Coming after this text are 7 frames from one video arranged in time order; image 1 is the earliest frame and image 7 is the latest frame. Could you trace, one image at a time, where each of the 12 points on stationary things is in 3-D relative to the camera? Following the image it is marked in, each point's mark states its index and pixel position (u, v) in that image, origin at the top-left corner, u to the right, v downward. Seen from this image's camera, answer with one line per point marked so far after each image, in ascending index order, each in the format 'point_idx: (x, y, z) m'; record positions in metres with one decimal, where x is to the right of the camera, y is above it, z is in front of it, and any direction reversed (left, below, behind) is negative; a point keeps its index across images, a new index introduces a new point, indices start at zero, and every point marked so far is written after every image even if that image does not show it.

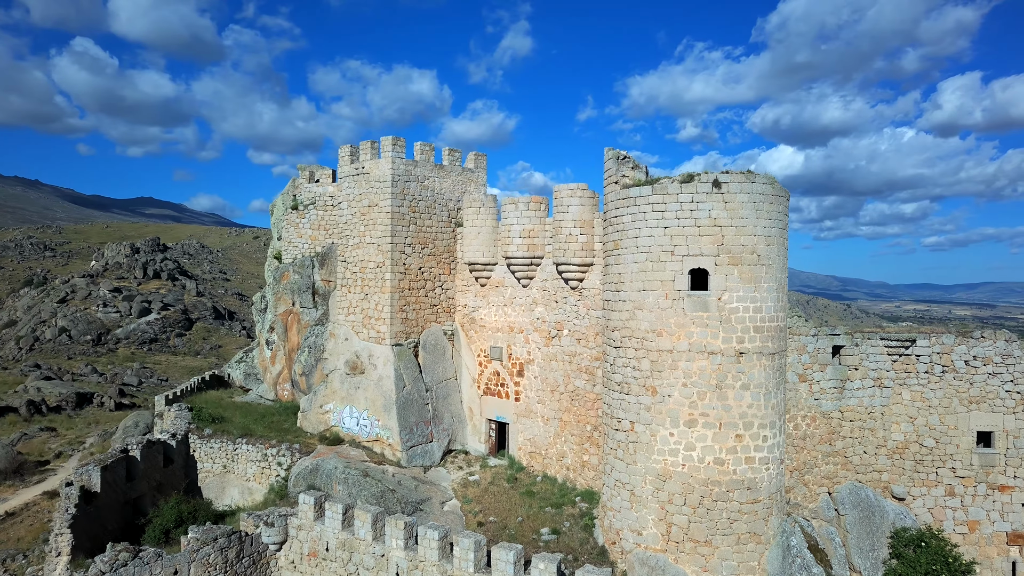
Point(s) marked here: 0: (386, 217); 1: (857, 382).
0: (-2.9, +1.6, +12.8) m
1: (+6.6, -1.8, +10.6) m
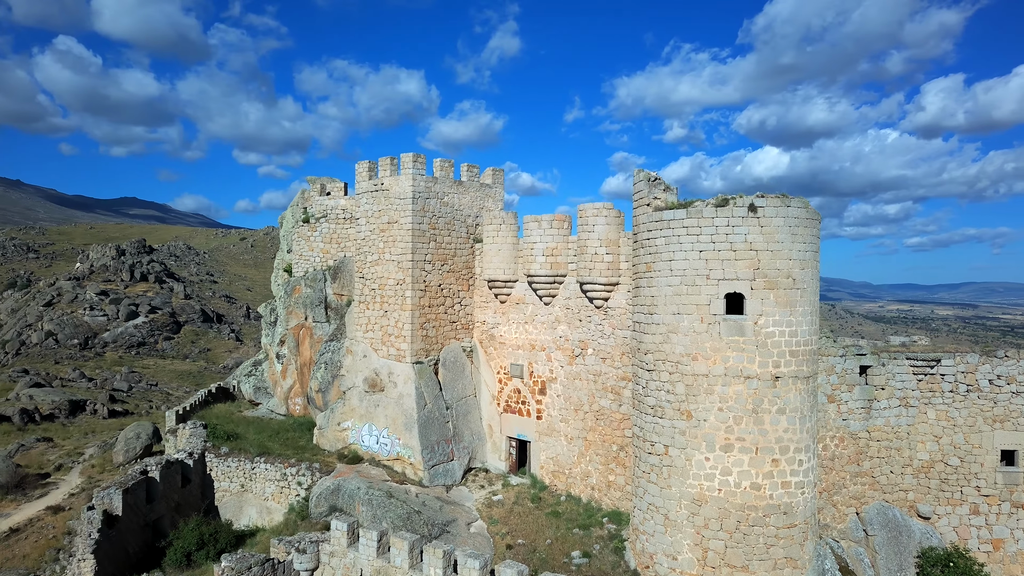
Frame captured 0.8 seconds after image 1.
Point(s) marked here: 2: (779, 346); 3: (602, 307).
0: (-2.4, +1.2, +12.8) m
1: (+7.1, -2.2, +10.6) m
2: (+3.9, -0.8, +8.0) m
3: (+1.8, -0.4, +11.0) m
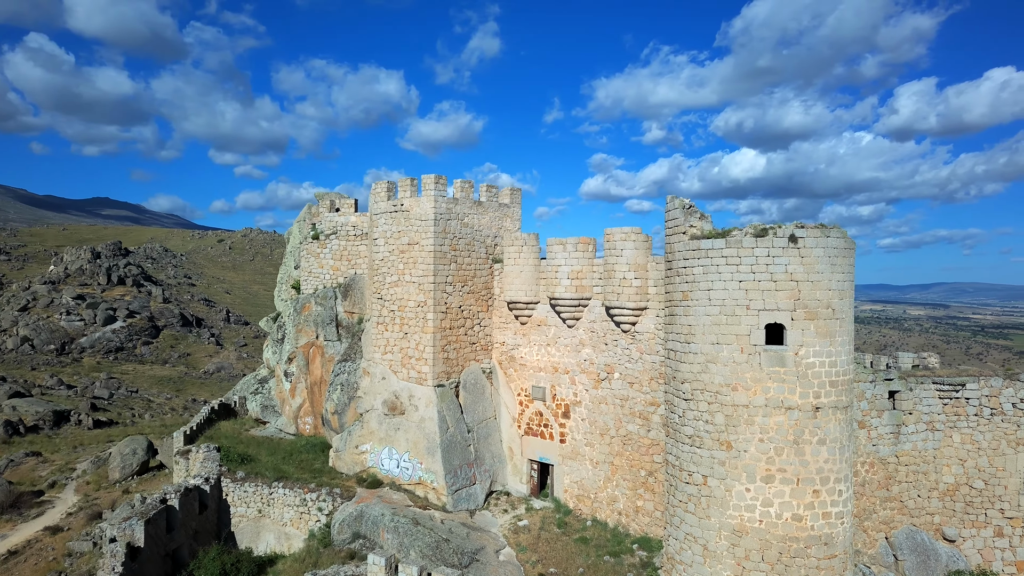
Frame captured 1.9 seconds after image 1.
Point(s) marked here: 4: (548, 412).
0: (-1.9, +0.7, +12.7) m
1: (+7.6, -2.6, +10.6) m
2: (+4.4, -1.3, +8.0) m
3: (+2.3, -0.9, +11.0) m
4: (+0.8, -2.8, +12.7) m
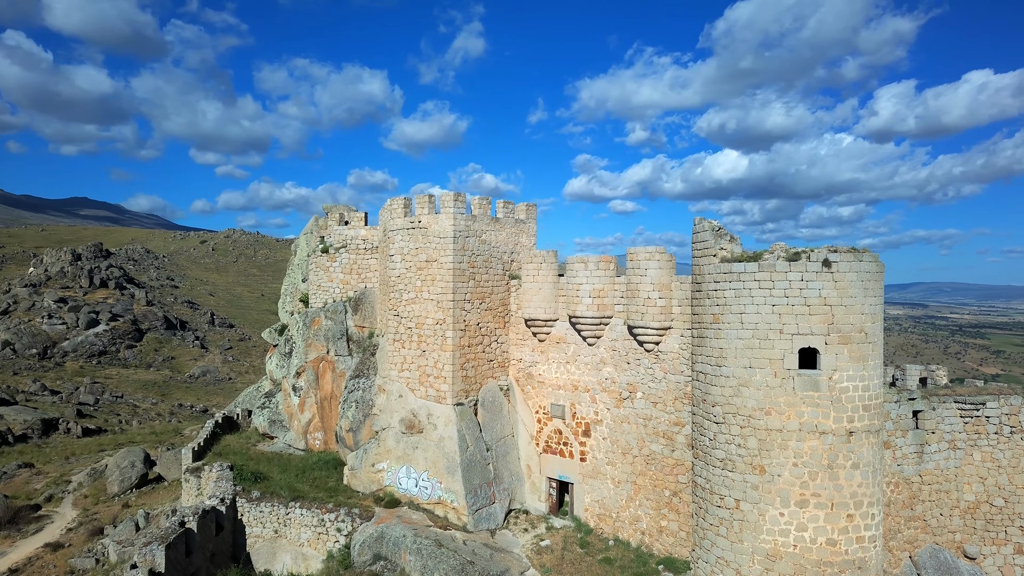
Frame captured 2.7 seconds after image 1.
0: (-1.5, +0.3, +12.7) m
1: (+8.1, -3.0, +10.6) m
2: (+4.9, -1.6, +8.0) m
3: (+2.8, -1.2, +11.0) m
4: (+1.3, -3.2, +12.6) m
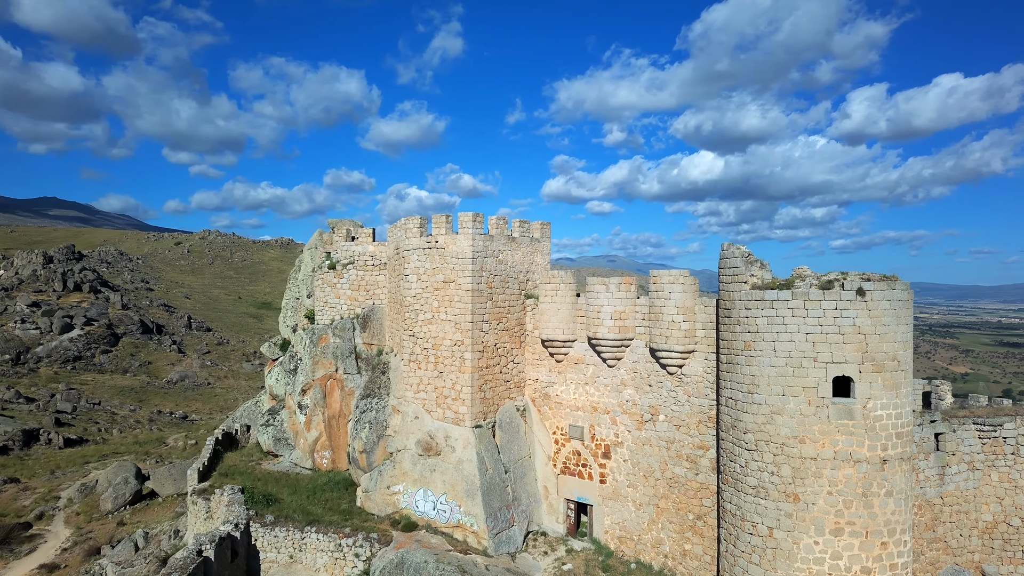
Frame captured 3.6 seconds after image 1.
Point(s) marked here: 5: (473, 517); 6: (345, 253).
0: (-1.1, -0.1, +12.6) m
1: (+8.6, -3.5, +10.7) m
2: (+5.5, -2.1, +8.1) m
3: (+3.2, -1.7, +11.0) m
4: (+1.7, -3.7, +12.6) m
5: (-0.8, -5.0, +12.0) m
6: (-5.6, +1.2, +18.8) m
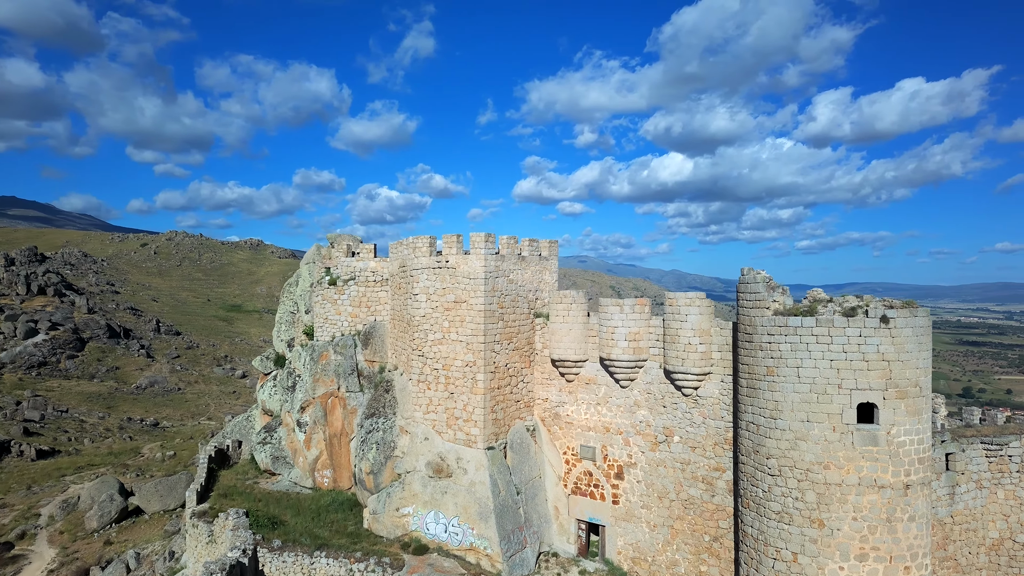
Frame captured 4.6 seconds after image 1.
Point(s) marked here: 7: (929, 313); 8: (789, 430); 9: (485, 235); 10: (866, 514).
0: (-0.8, -0.6, +12.6) m
1: (+8.9, -3.9, +10.9) m
2: (+5.9, -2.5, +8.2) m
3: (+3.6, -2.1, +11.1) m
4: (+2.0, -4.2, +12.6) m
5: (-0.6, -5.4, +11.9) m
6: (-5.5, +0.6, +18.6) m
7: (+6.4, -0.4, +8.5) m
8: (+4.3, -2.2, +8.6) m
9: (-0.7, +1.2, +12.7) m
10: (+5.2, -3.3, +8.2) m
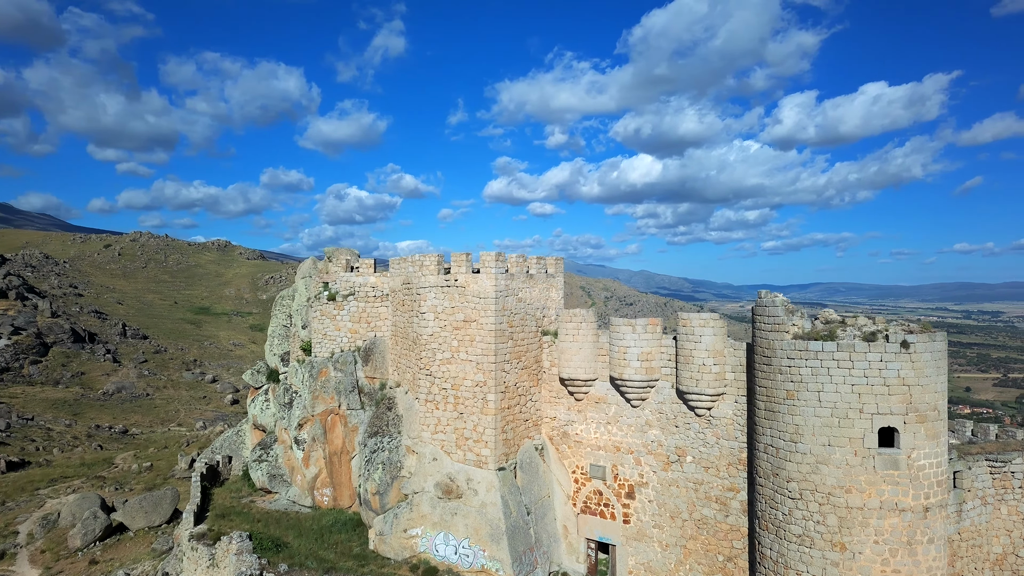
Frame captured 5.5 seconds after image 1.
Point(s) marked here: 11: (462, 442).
0: (-0.5, -1.0, +12.5) m
1: (+9.2, -4.3, +11.1) m
2: (+6.2, -2.8, +8.3) m
3: (+3.8, -2.5, +11.1) m
4: (+2.2, -4.6, +12.5) m
5: (-0.3, -5.8, +11.8) m
6: (-5.5, +0.1, +18.4) m
7: (+6.7, -0.8, +8.6) m
8: (+4.6, -2.6, +8.7) m
9: (-0.4, +0.8, +12.7) m
10: (+5.6, -3.7, +8.3) m
11: (-1.2, -3.5, +12.7) m
